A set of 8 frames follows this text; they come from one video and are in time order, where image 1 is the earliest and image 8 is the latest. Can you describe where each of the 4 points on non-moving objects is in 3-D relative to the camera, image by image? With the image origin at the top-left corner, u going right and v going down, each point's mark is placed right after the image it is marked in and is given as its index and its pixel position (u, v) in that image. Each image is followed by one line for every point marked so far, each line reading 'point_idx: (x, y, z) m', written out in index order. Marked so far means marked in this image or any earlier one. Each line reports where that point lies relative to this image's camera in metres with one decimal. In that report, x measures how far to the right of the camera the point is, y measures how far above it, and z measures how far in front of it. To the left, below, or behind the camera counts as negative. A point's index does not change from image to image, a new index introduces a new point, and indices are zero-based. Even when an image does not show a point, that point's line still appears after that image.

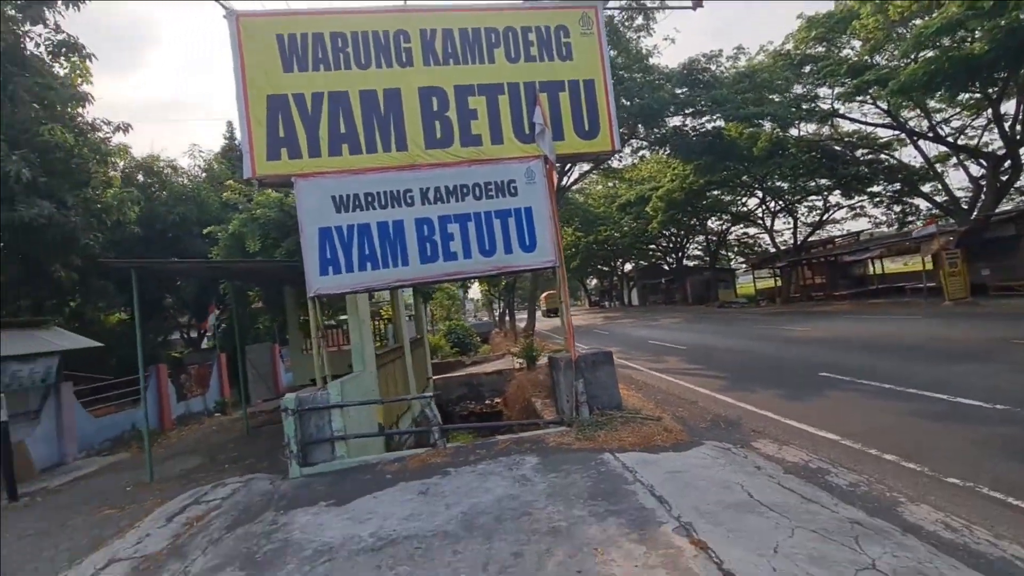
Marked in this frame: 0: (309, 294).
0: (-2.9, -0.1, +7.1) m
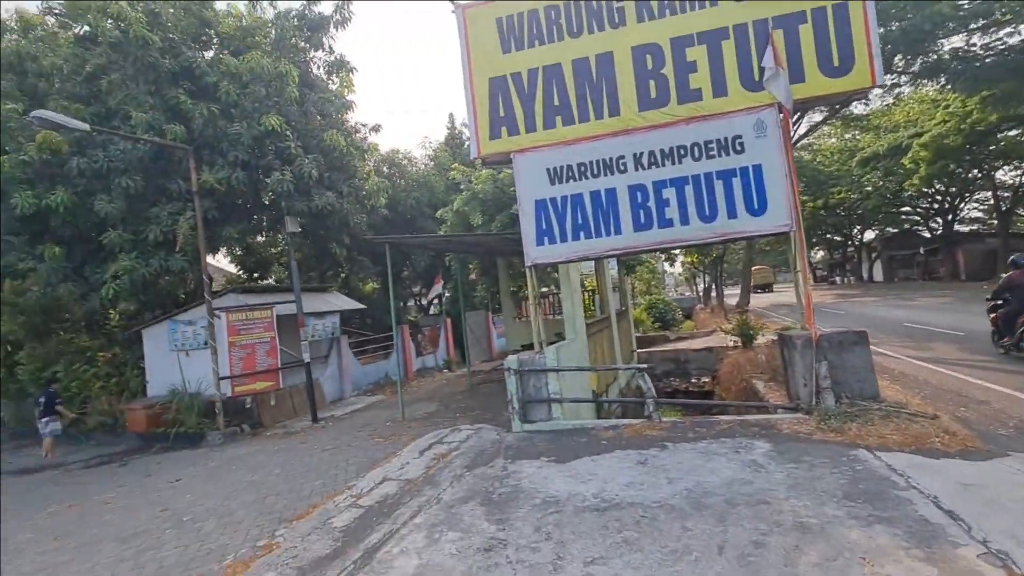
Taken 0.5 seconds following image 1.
0: (+0.2, +0.4, +7.5) m
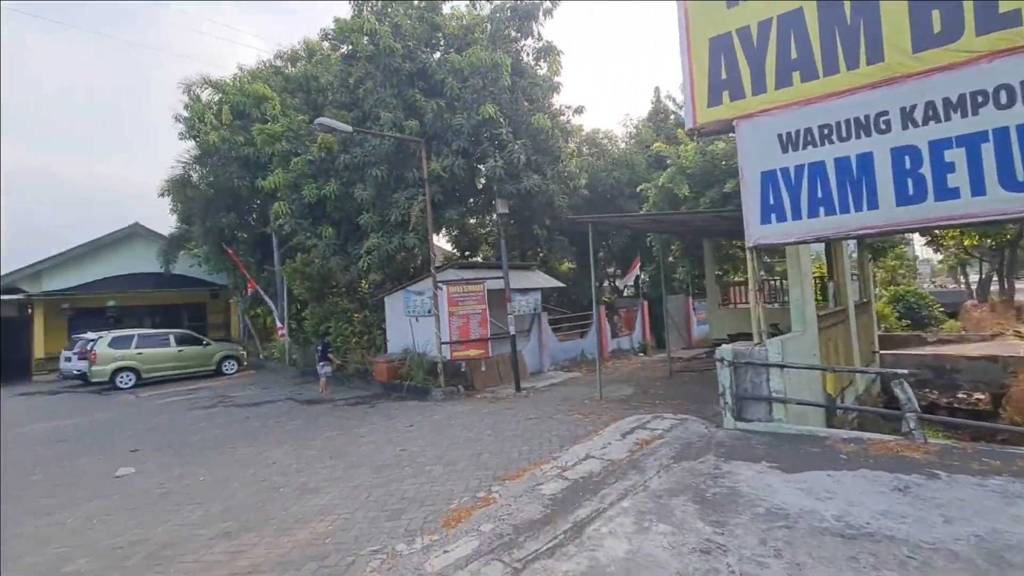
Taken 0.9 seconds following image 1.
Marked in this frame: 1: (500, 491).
0: (+3.2, +0.6, +6.7) m
1: (-0.1, -1.9, +4.7) m
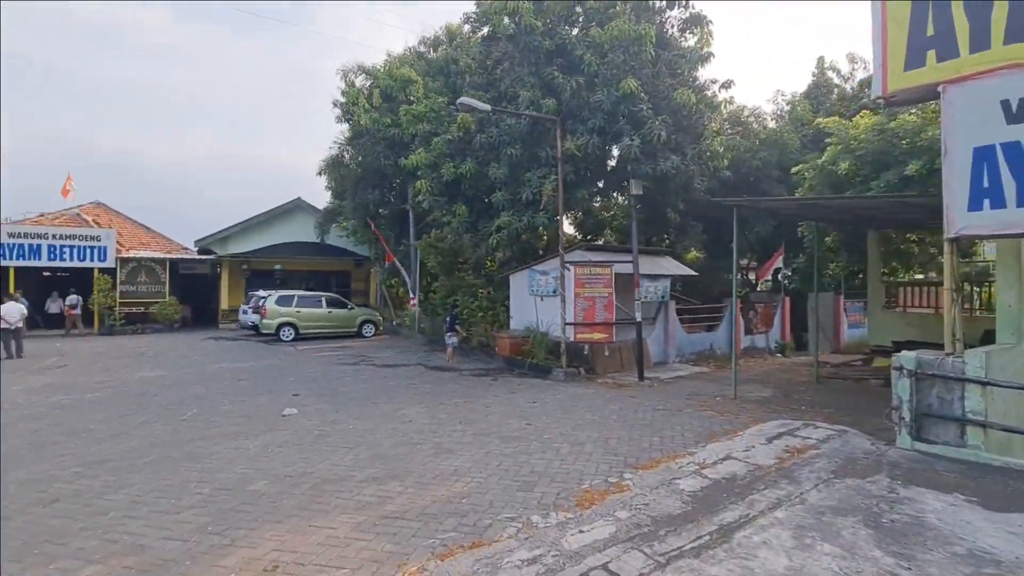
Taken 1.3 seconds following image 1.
0: (+4.9, +0.6, +5.6) m
1: (+1.1, -1.8, +4.5) m
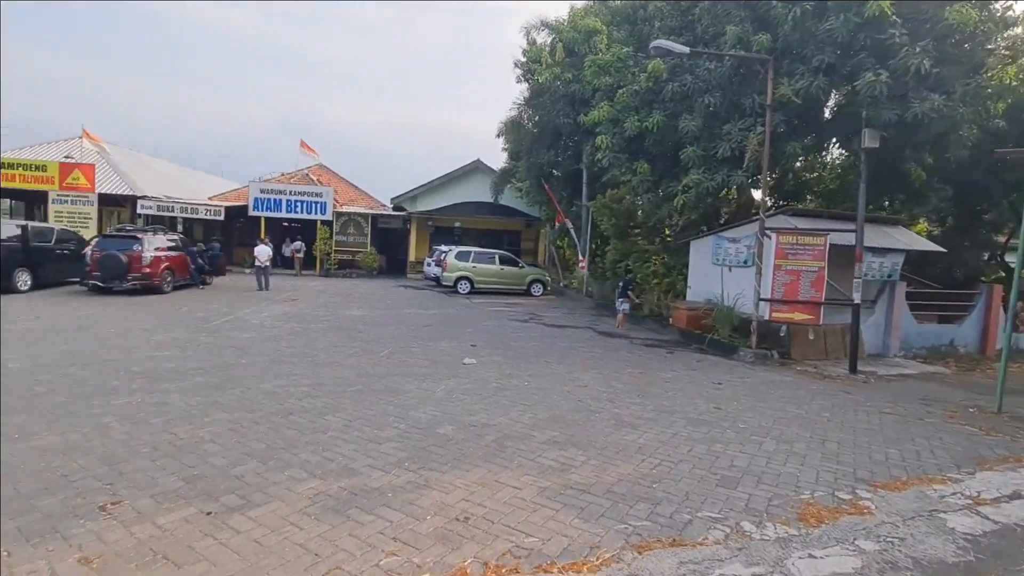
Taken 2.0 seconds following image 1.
0: (+6.7, +0.6, +3.2) m
1: (+2.6, -1.6, +3.6) m
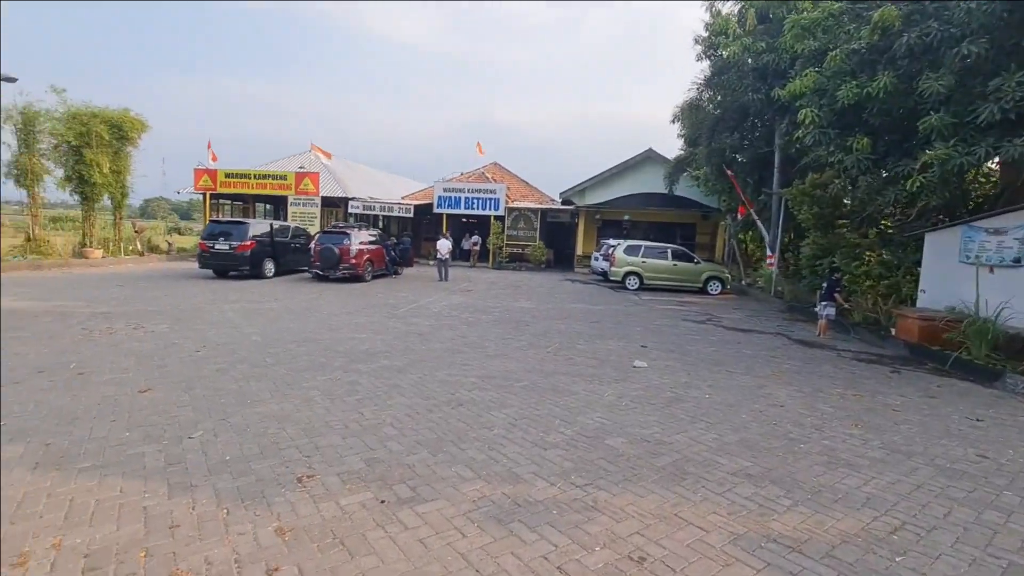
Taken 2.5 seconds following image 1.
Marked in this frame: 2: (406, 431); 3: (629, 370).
0: (+7.4, +0.4, +0.5) m
1: (+3.6, -1.6, +2.2) m
2: (-1.0, -1.3, +4.5) m
3: (+1.7, -1.2, +7.2) m
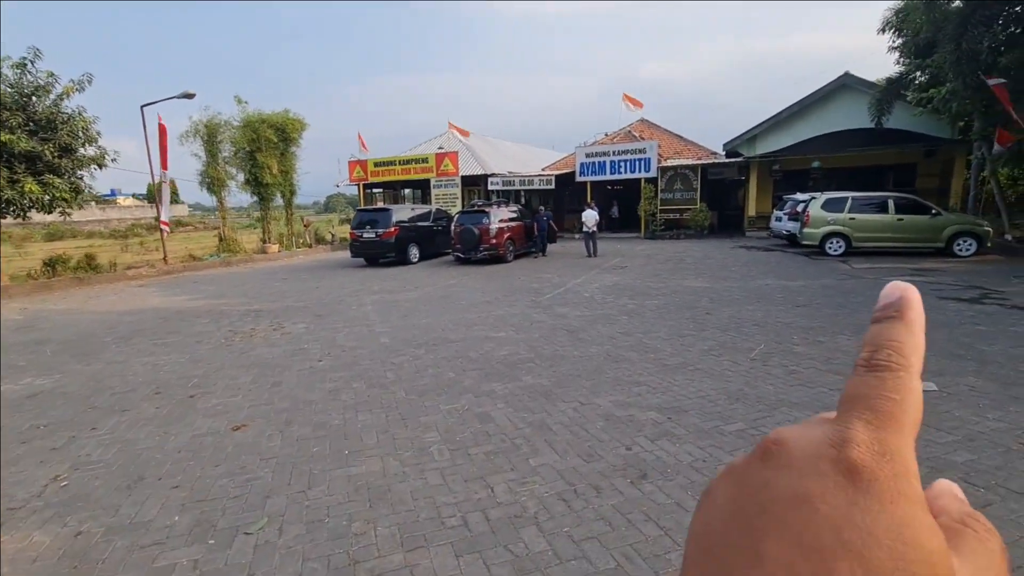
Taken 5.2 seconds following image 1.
0: (+7.0, +0.3, -3.7) m
1: (+4.0, -1.7, -0.9) m
2: (+0.2, -1.4, +2.6) m
3: (+3.6, -1.0, +4.4) m
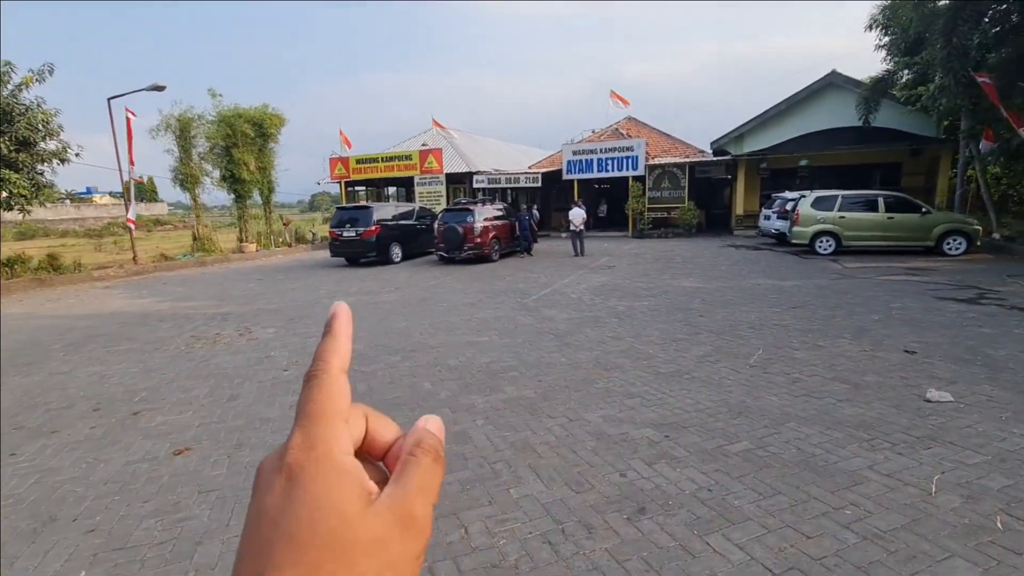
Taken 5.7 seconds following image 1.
0: (+7.1, +0.3, -4.0) m
1: (+4.0, -1.7, -1.2) m
2: (+0.1, -1.4, +2.2) m
3: (+3.4, -1.0, +4.1) m
